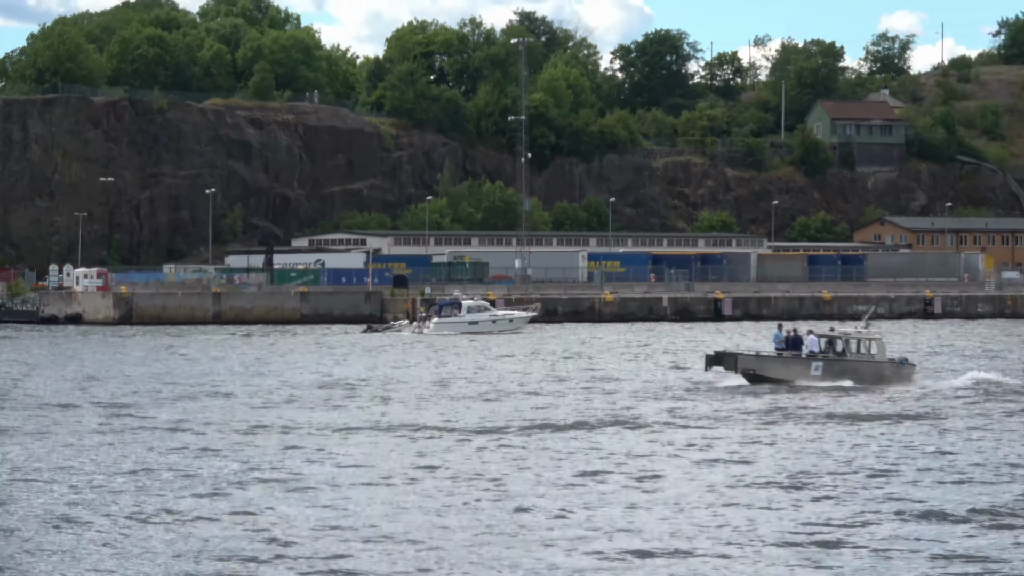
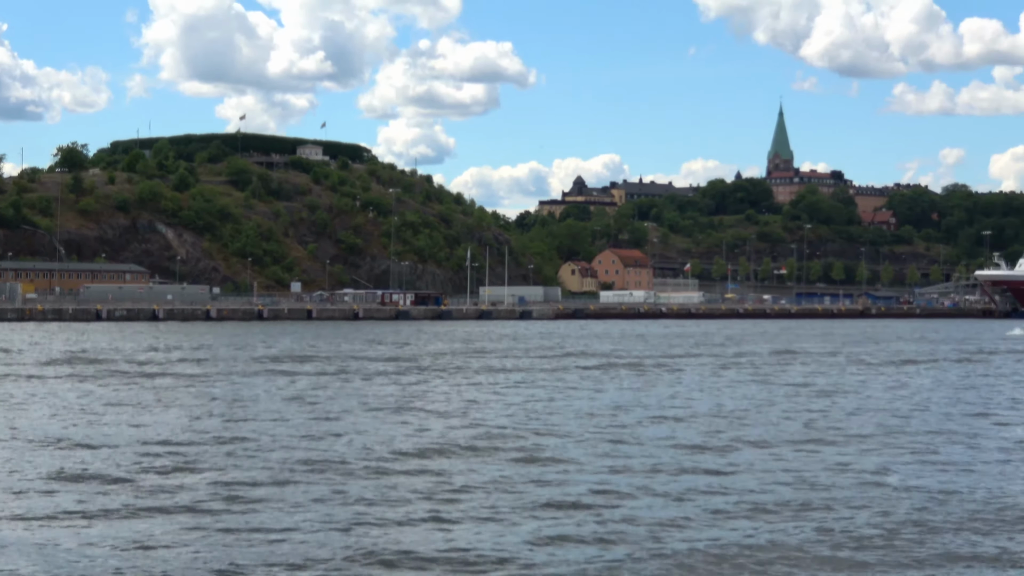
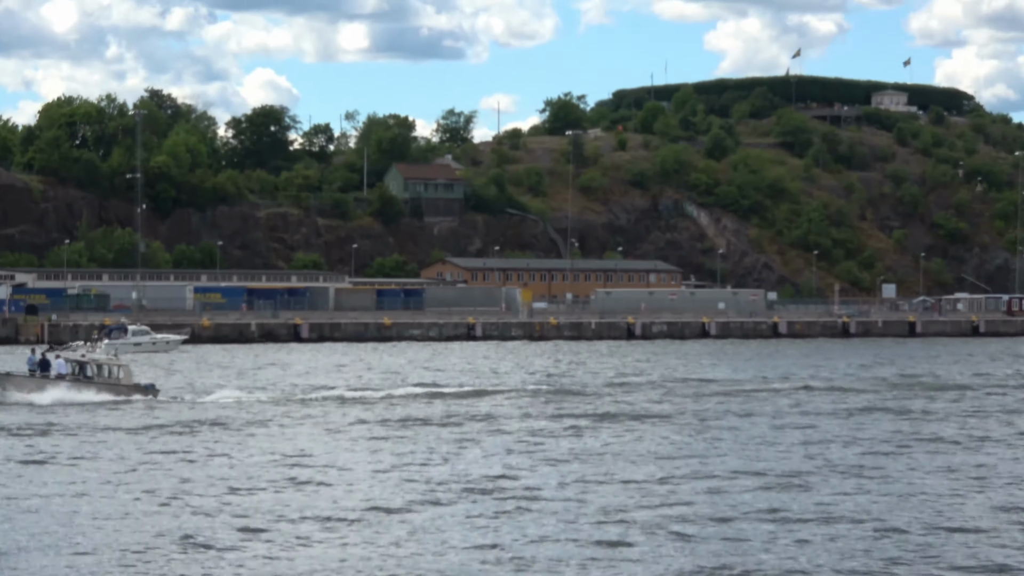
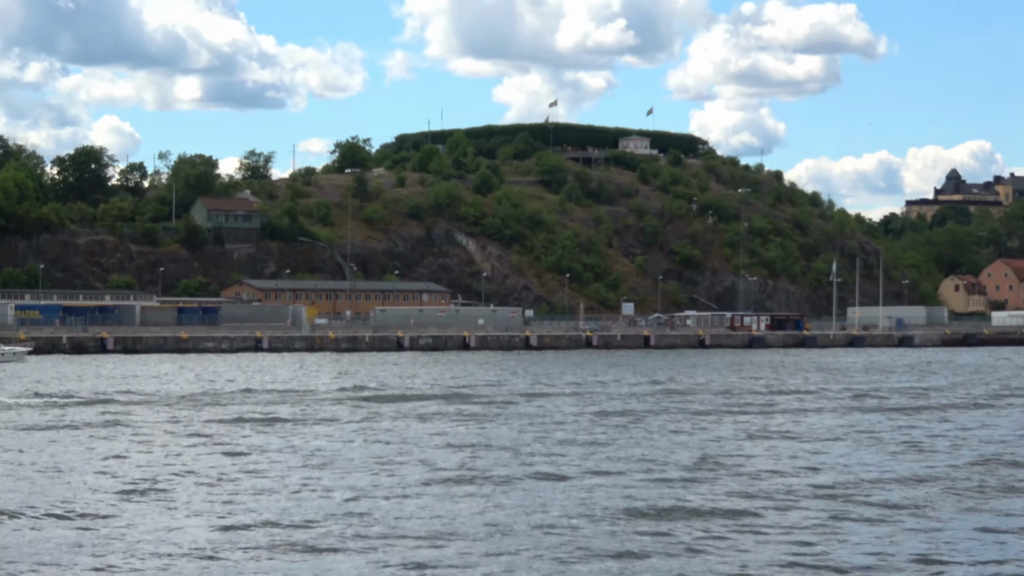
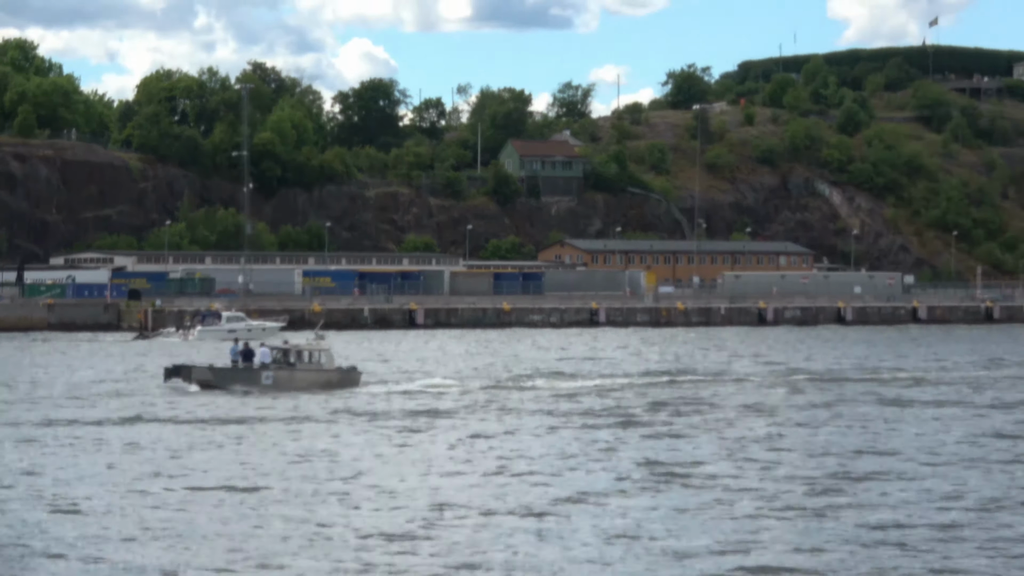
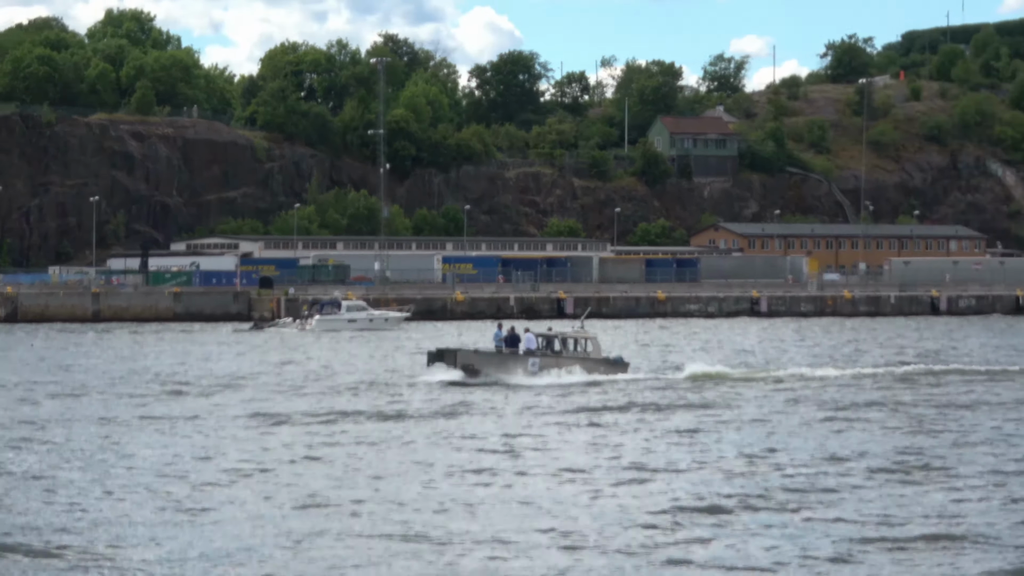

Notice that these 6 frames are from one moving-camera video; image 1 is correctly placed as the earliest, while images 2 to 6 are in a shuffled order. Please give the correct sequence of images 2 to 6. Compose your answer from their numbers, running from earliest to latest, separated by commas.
6, 5, 3, 4, 2
